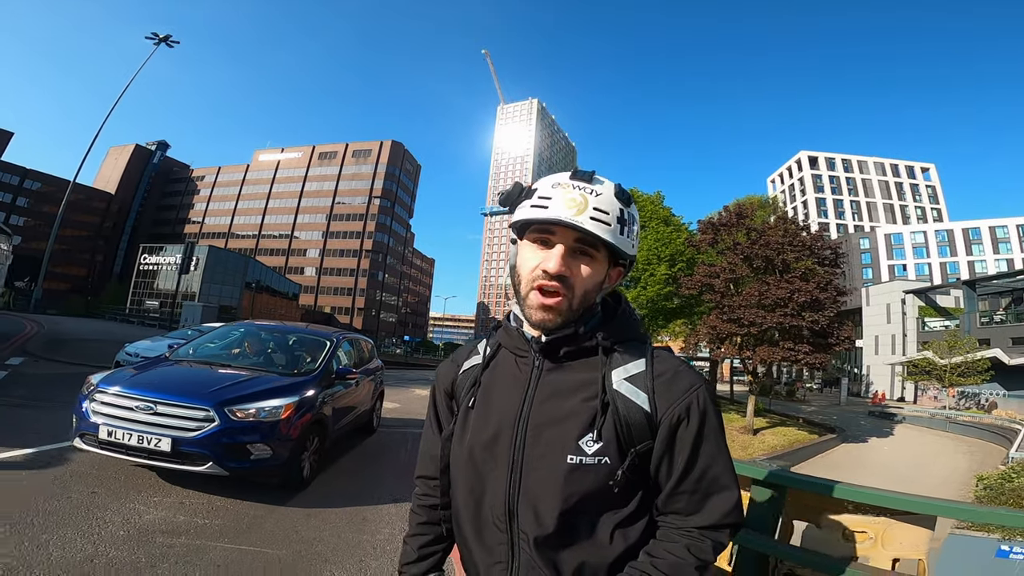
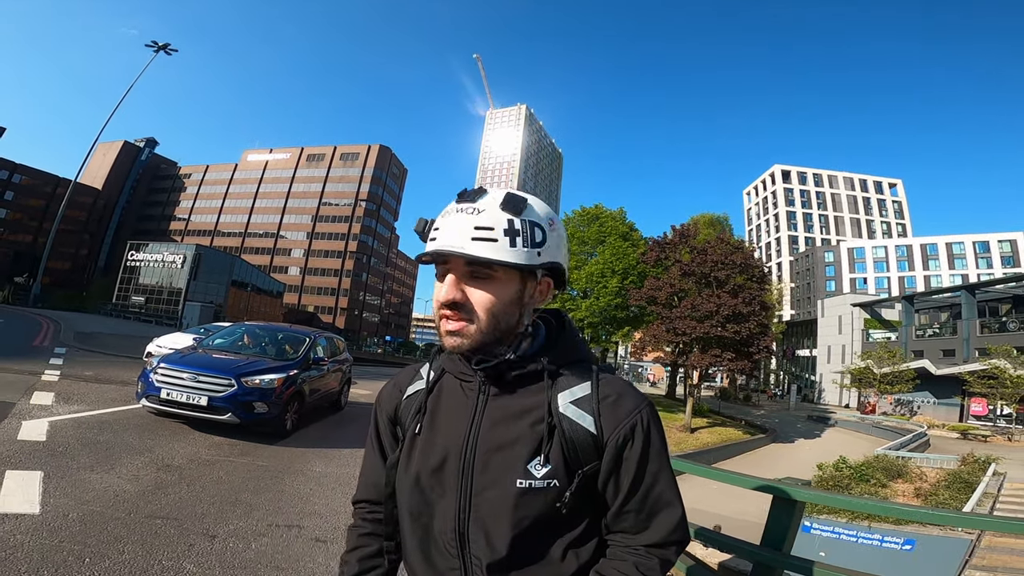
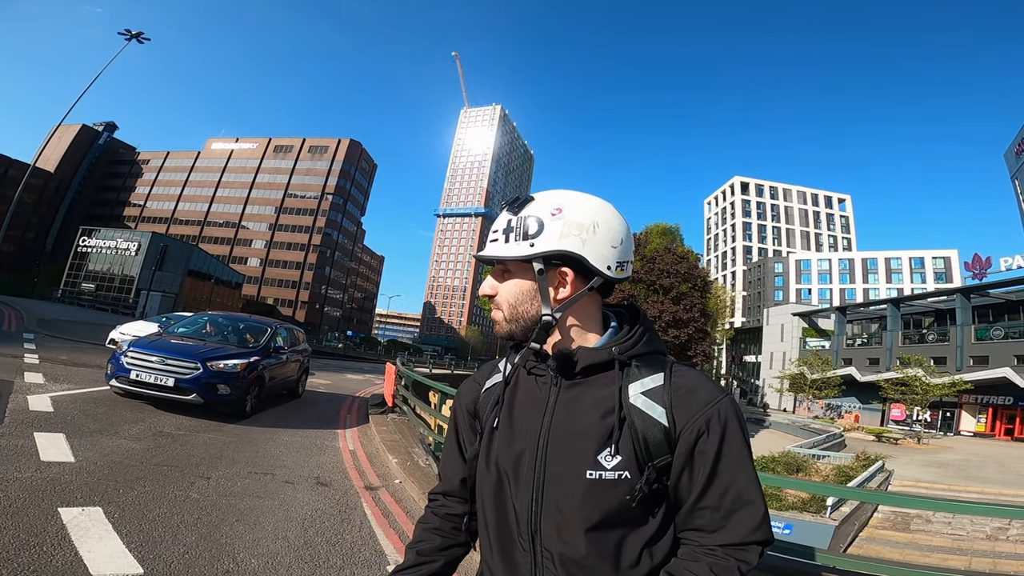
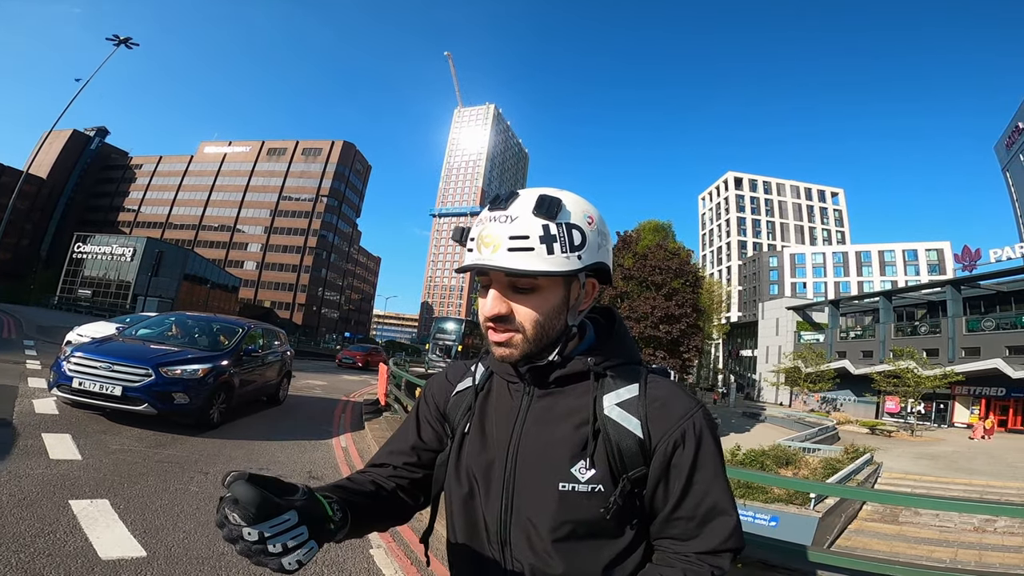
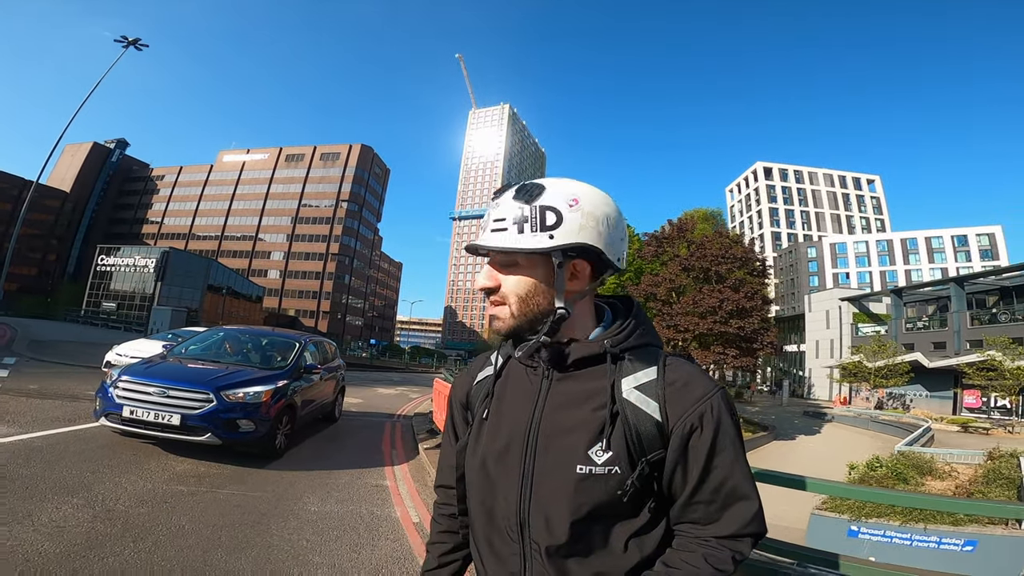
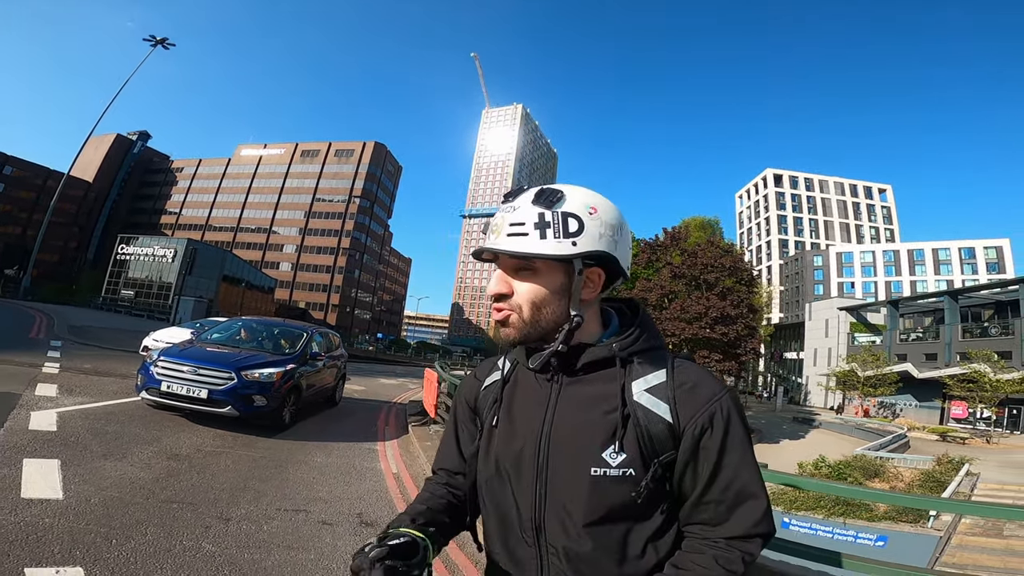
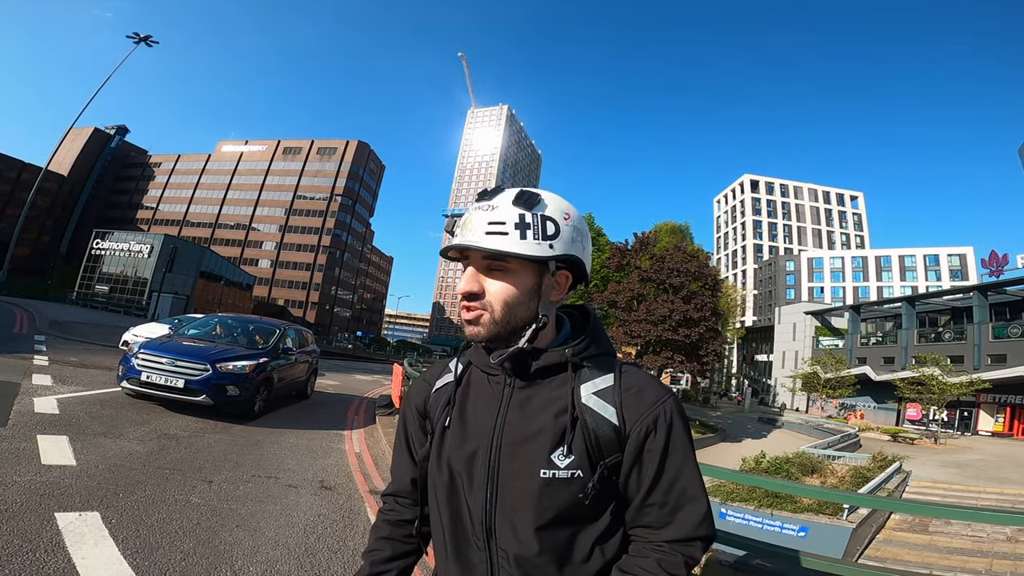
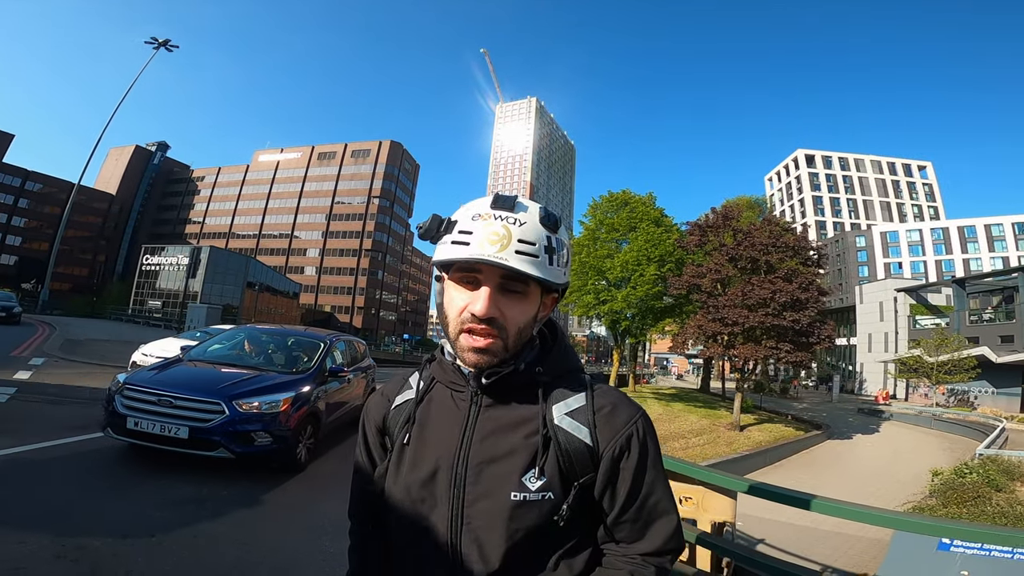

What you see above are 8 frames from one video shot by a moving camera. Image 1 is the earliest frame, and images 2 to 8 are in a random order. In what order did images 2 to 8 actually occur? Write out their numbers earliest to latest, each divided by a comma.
8, 5, 2, 6, 7, 3, 4
